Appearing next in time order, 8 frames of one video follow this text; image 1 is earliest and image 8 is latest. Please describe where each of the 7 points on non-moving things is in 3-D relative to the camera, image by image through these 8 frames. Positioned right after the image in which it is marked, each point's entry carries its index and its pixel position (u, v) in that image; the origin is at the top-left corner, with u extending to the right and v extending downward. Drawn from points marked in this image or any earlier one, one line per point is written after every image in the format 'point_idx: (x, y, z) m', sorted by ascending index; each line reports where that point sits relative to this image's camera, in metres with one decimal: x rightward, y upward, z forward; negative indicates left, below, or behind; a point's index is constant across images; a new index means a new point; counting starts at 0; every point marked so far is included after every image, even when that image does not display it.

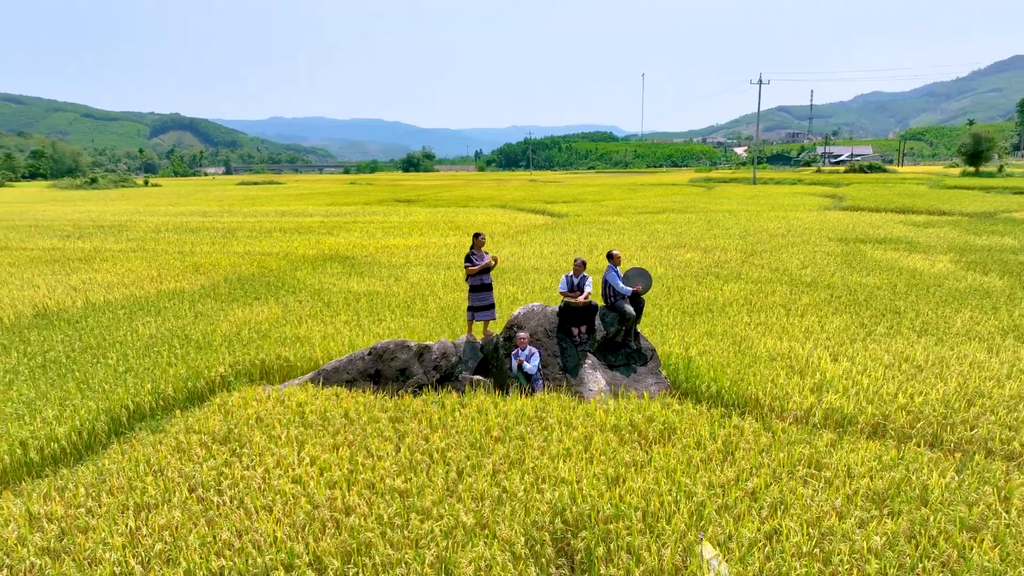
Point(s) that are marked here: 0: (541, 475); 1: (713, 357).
0: (+0.2, -1.2, +4.5) m
1: (+2.0, -0.7, +7.2) m
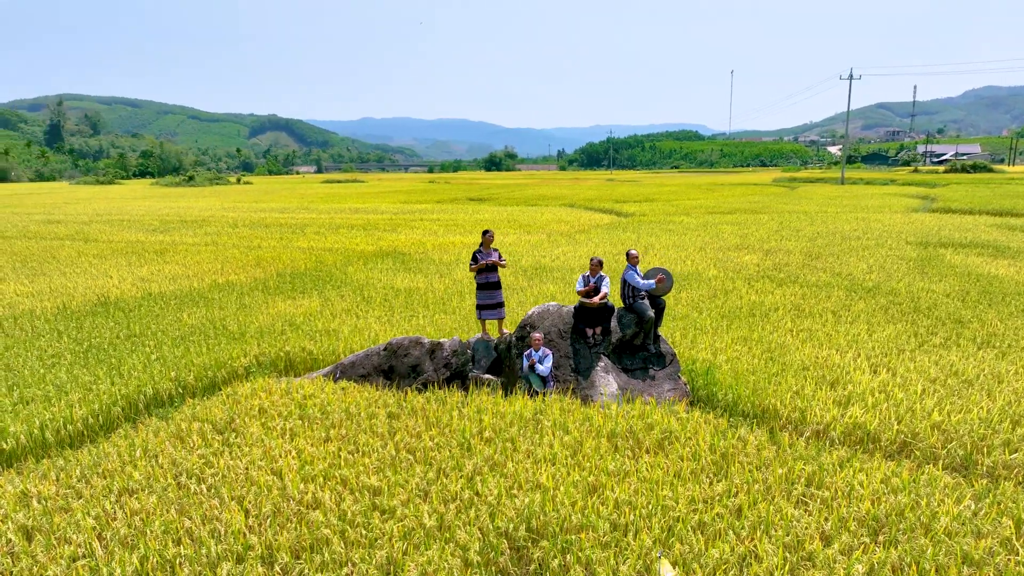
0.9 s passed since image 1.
0: (0.0, -1.2, +4.3) m
1: (+2.2, -0.7, +6.8) m
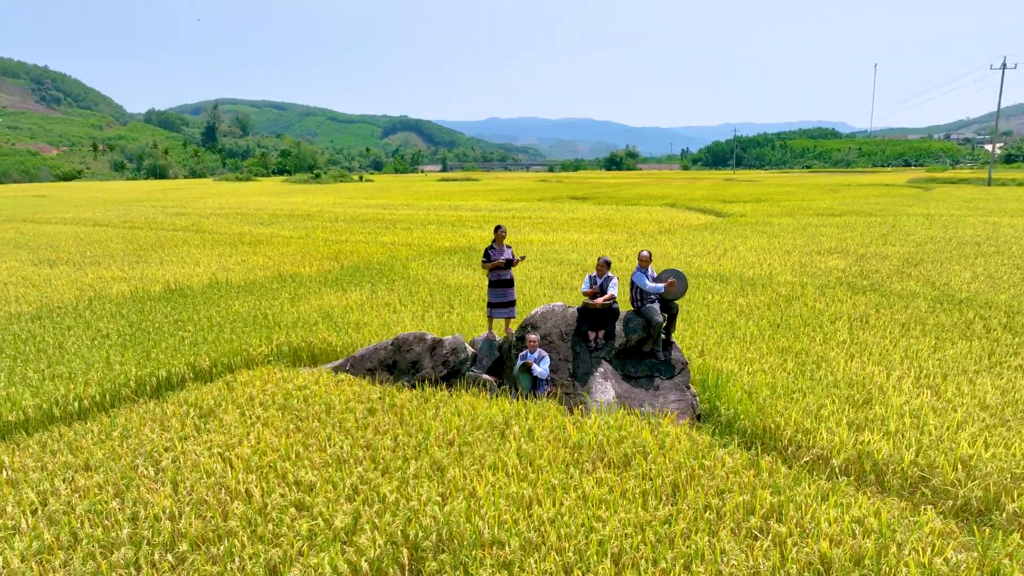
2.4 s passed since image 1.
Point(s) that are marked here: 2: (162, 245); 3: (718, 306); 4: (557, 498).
0: (-0.3, -1.2, +4.1) m
1: (+2.2, -0.8, +6.2) m
2: (-9.2, +1.1, +18.5) m
3: (+2.8, -0.2, +9.4) m
4: (+0.2, -1.2, +3.9) m
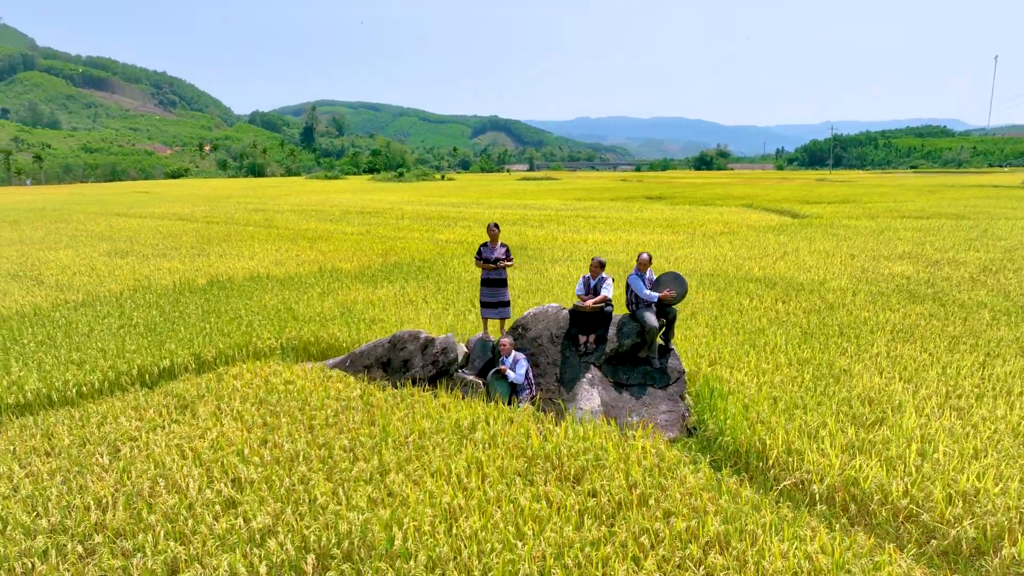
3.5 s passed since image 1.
0: (-0.7, -1.1, +4.0) m
1: (+2.1, -0.8, +5.7) m
2: (-7.7, +1.3, +19.3) m
3: (+3.0, -0.3, +8.9) m
4: (-0.1, -1.2, +3.7) m
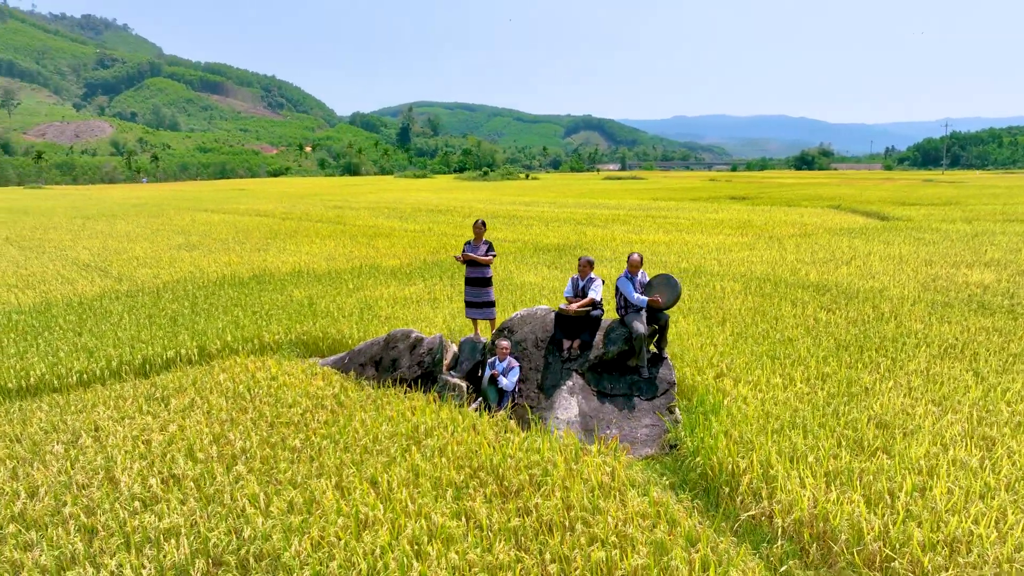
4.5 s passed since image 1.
0: (-1.1, -1.1, +3.8) m
1: (+1.9, -0.9, +5.2) m
2: (-6.1, +1.5, +19.9) m
3: (+3.2, -0.4, +8.2) m
4: (-0.6, -1.2, +3.5) m
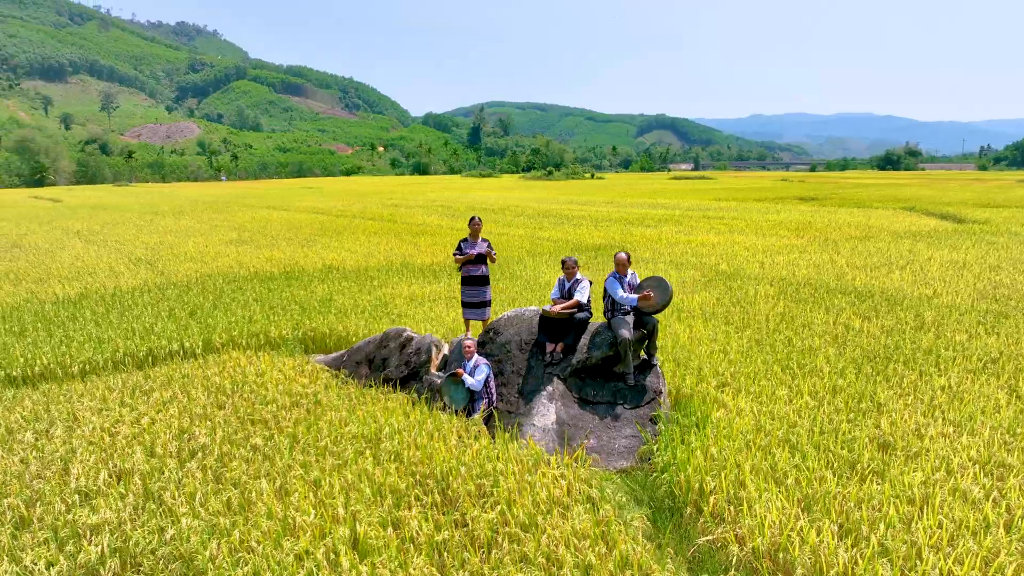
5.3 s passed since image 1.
0: (-1.4, -1.1, +3.7) m
1: (+1.7, -0.9, +4.8) m
2: (-4.8, +1.6, +20.2) m
3: (+3.4, -0.4, +7.7) m
4: (-0.9, -1.2, +3.4) m
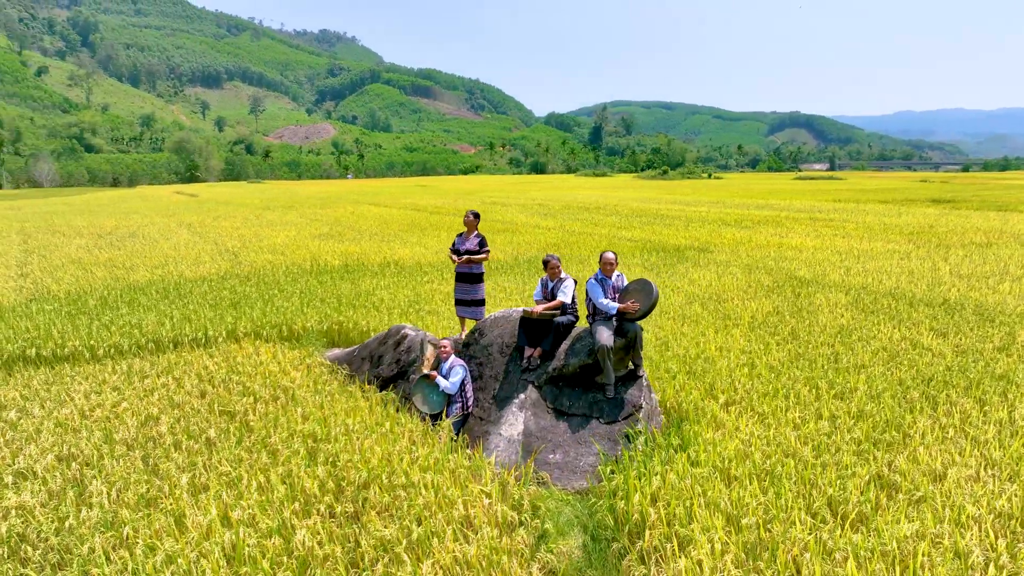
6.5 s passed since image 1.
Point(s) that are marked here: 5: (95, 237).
0: (-1.8, -1.1, +3.7) m
1: (+1.5, -1.0, +4.2) m
2: (-2.4, +1.7, +20.4) m
3: (+3.5, -0.5, +6.8) m
4: (-1.4, -1.1, +3.2) m
5: (-10.7, +1.3, +18.0) m
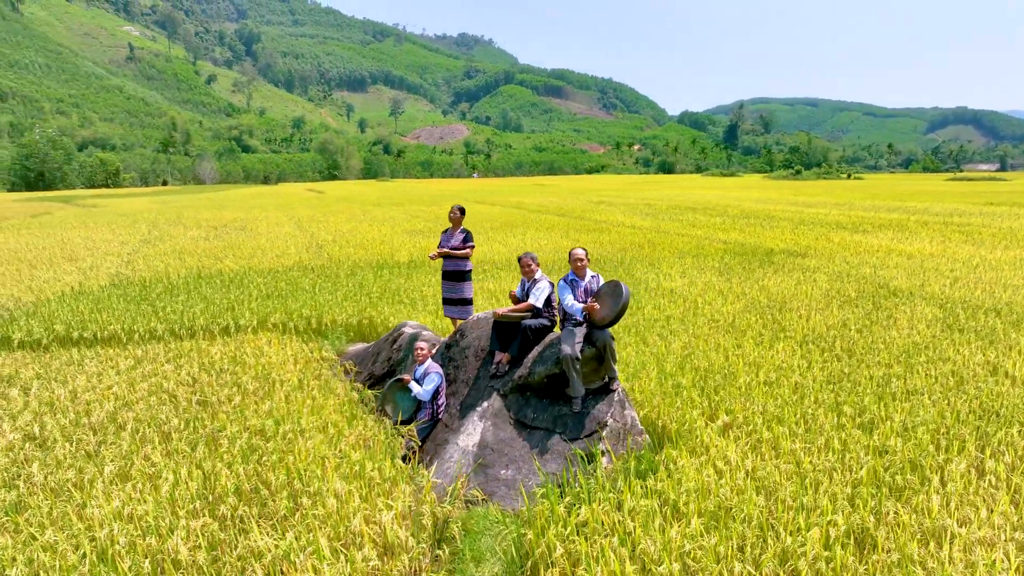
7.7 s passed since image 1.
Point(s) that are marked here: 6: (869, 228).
0: (-2.2, -1.0, +3.7) m
1: (+1.1, -1.0, +3.7) m
2: (+0.3, +1.8, +20.3) m
3: (+3.6, -0.6, +5.8) m
4: (-1.9, -1.1, +3.2) m
5: (-8.3, +1.6, +19.4) m
6: (+10.0, +1.7, +20.0) m
